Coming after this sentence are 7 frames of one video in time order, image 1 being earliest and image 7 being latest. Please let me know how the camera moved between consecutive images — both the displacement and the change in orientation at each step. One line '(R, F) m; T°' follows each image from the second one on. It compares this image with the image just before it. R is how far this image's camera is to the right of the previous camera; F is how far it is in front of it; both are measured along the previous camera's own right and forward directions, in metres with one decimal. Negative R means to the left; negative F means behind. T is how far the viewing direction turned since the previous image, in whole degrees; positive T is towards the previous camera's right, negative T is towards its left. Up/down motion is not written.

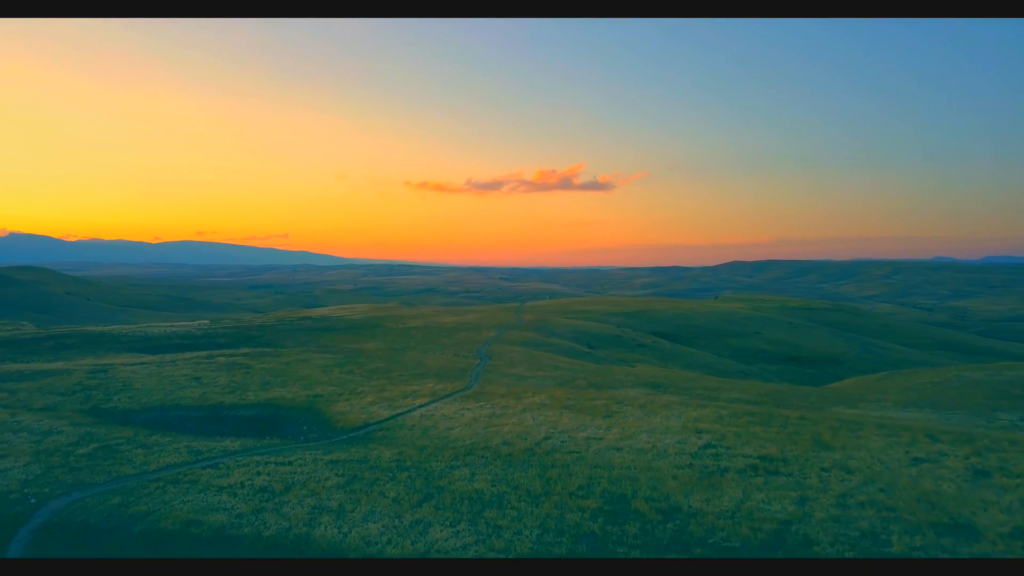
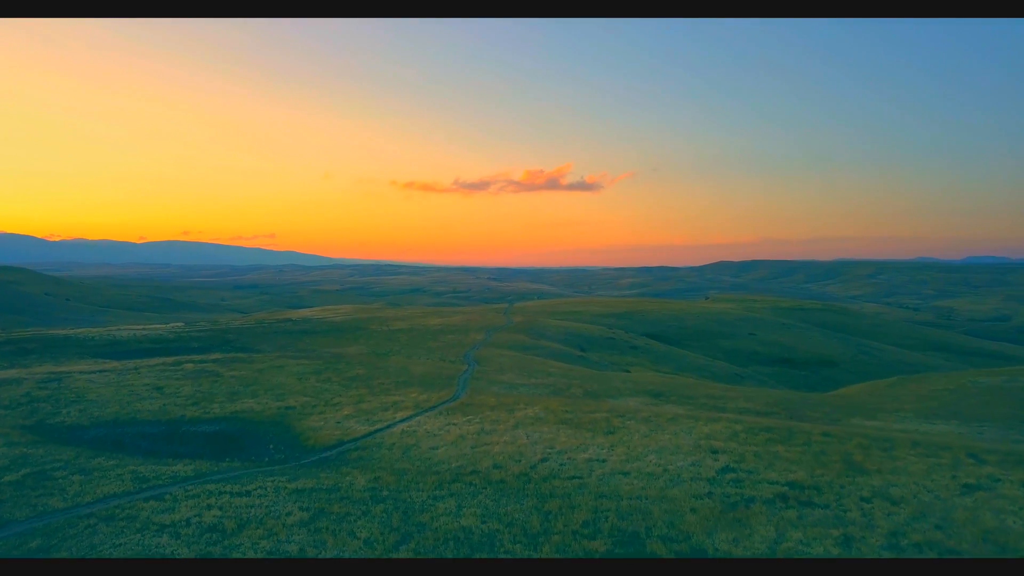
(-0.2, +4.4) m; +1°
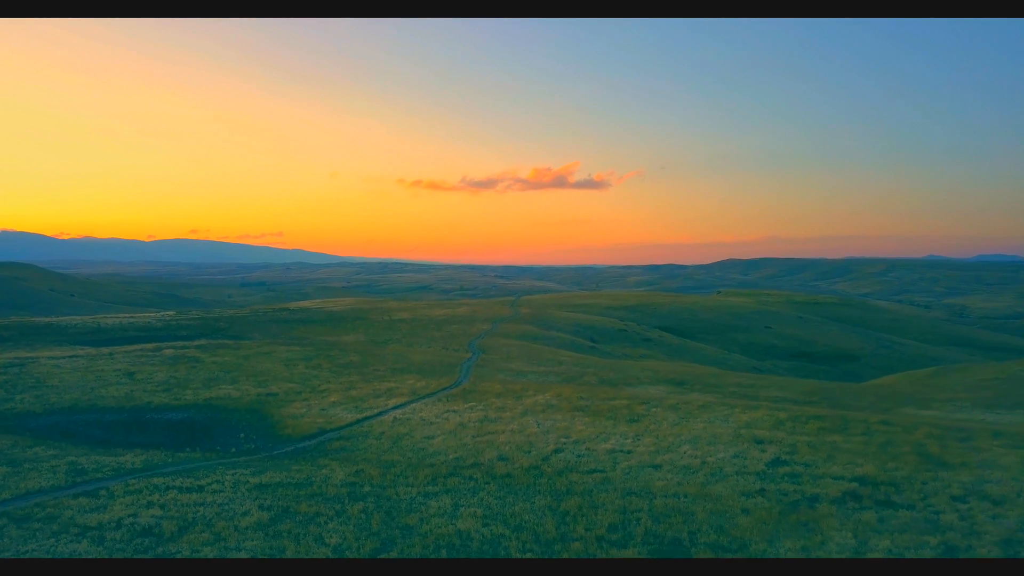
(0.0, +5.3) m; -1°
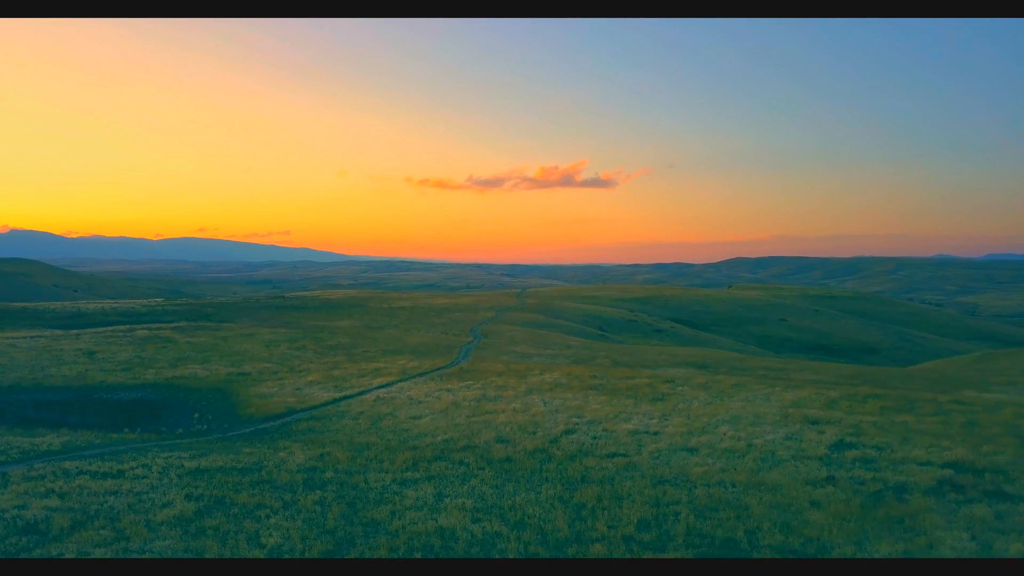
(+0.2, +5.1) m; -1°
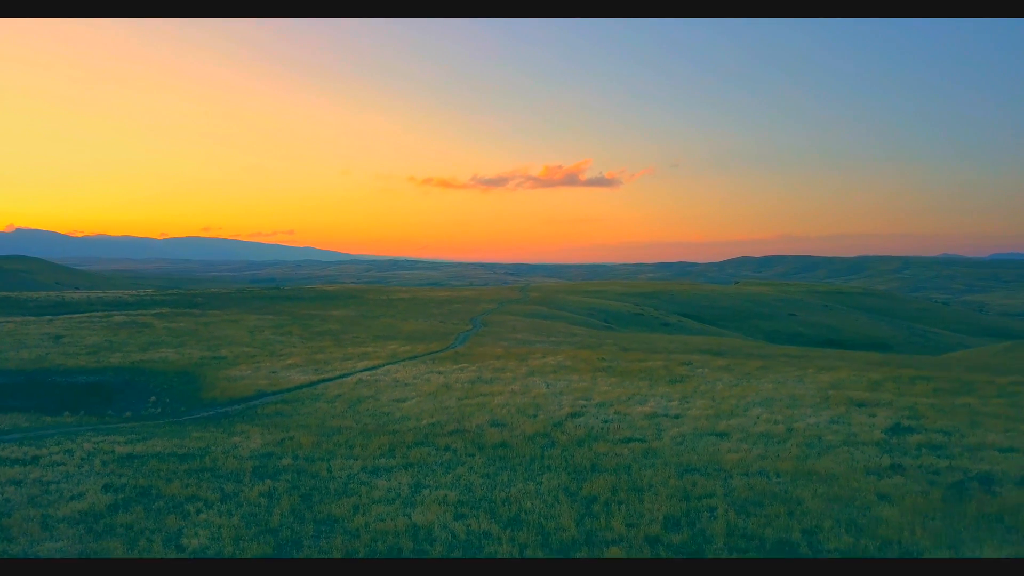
(+0.3, +3.4) m; 0°
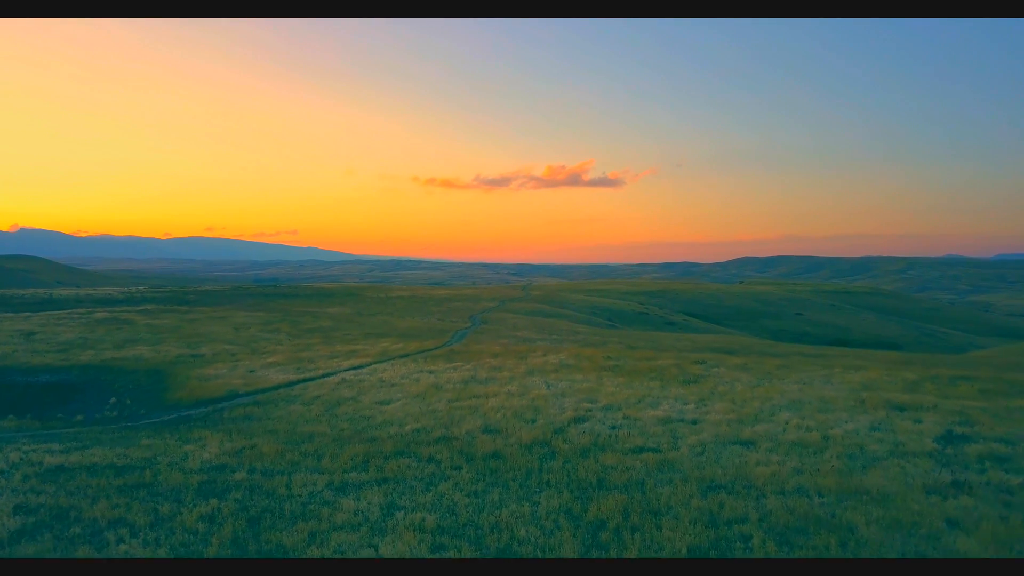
(+0.3, +2.4) m; 0°
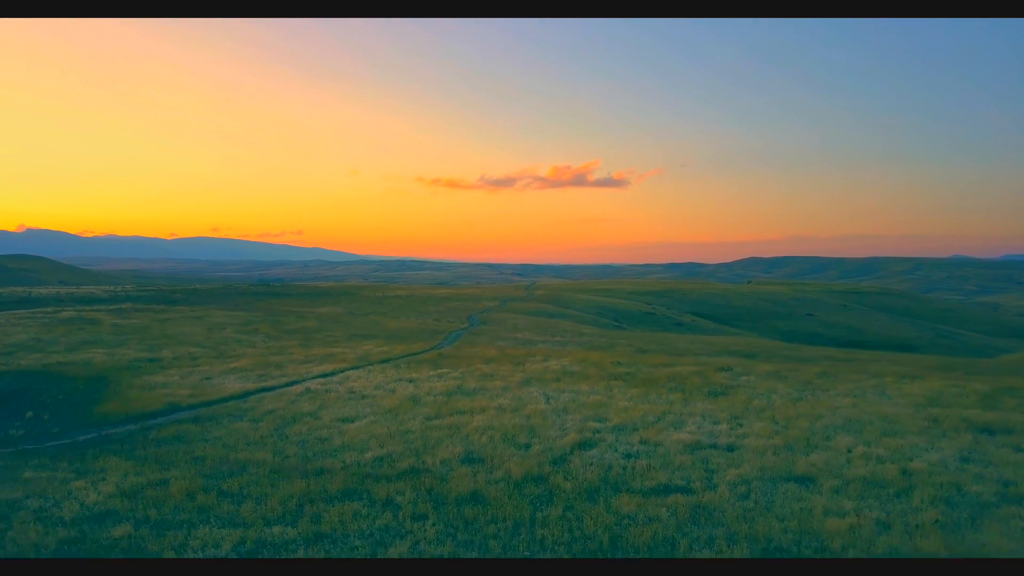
(+0.4, +3.7) m; -1°
